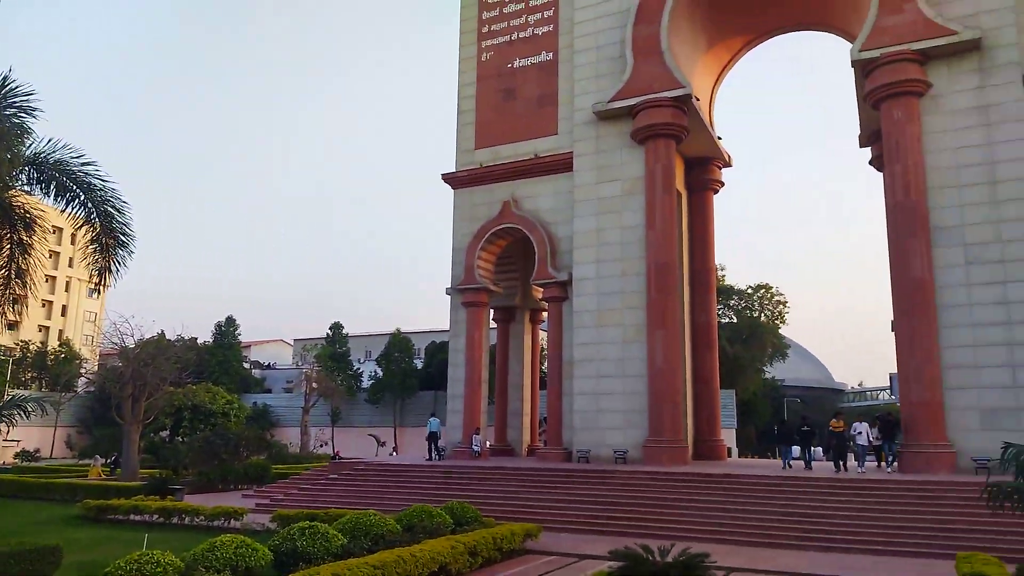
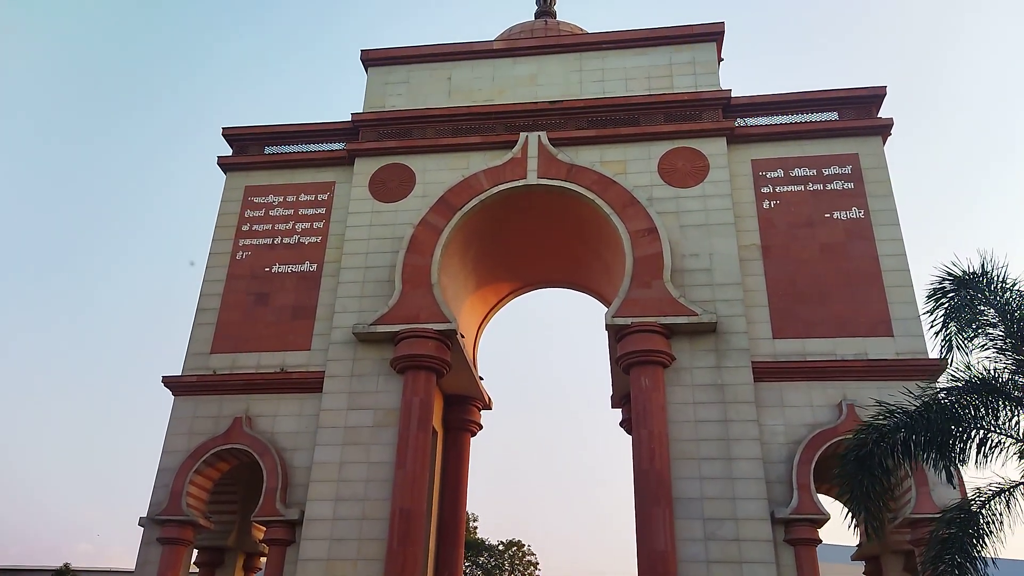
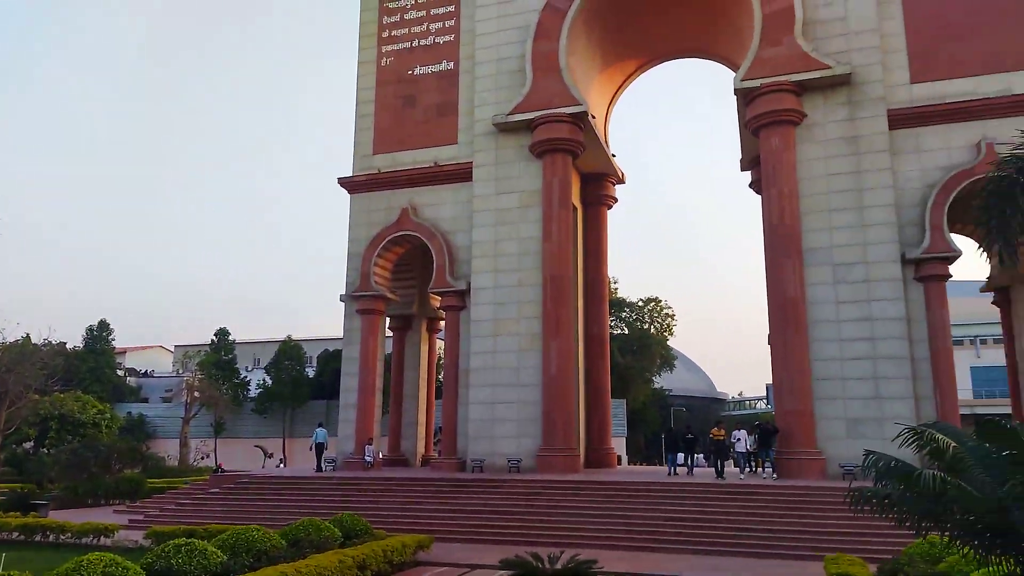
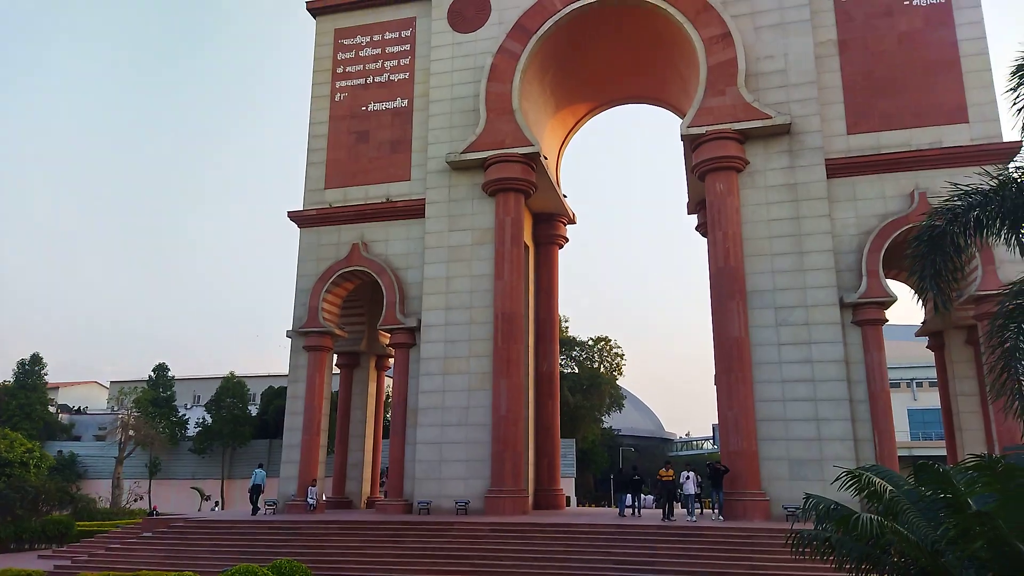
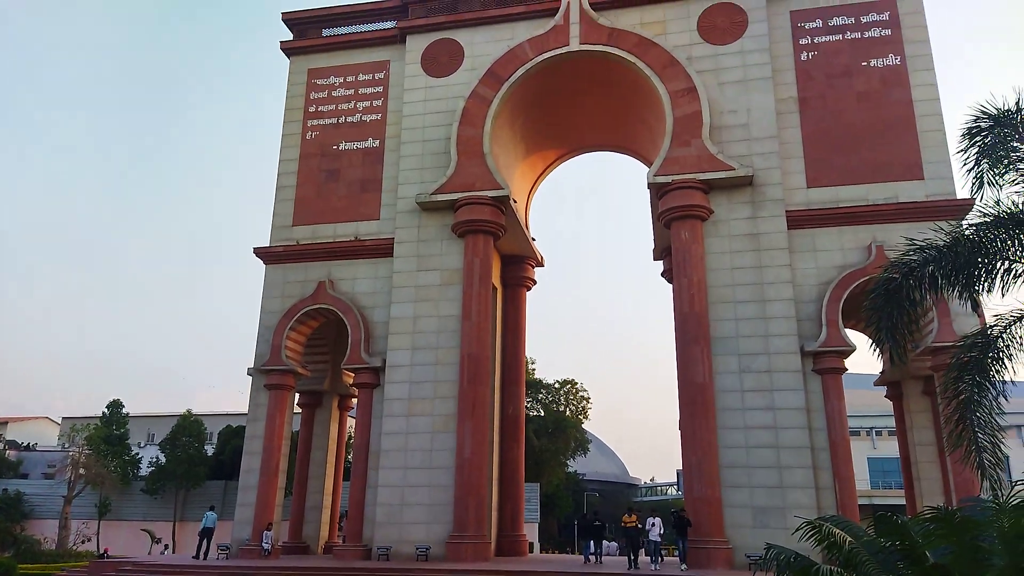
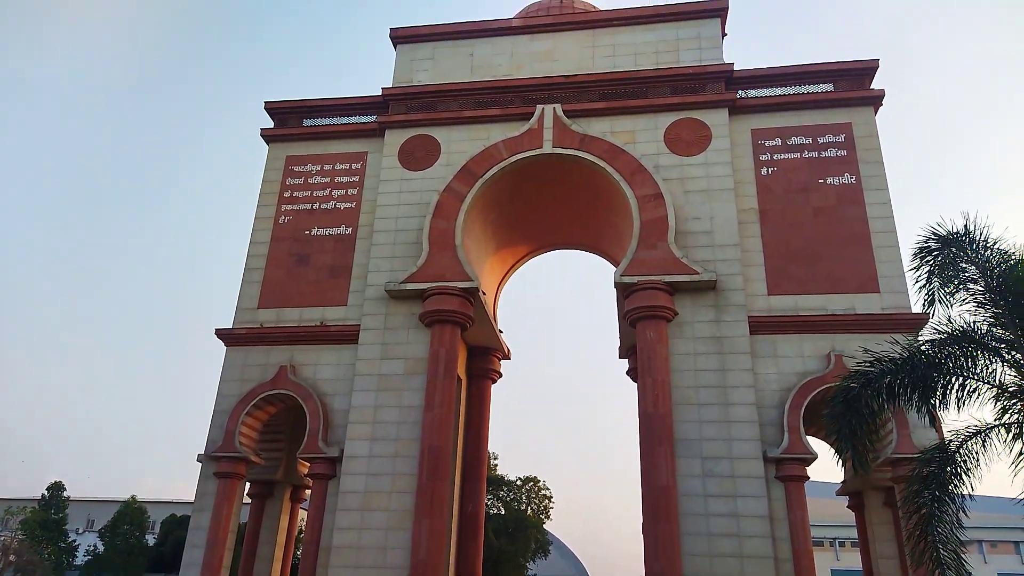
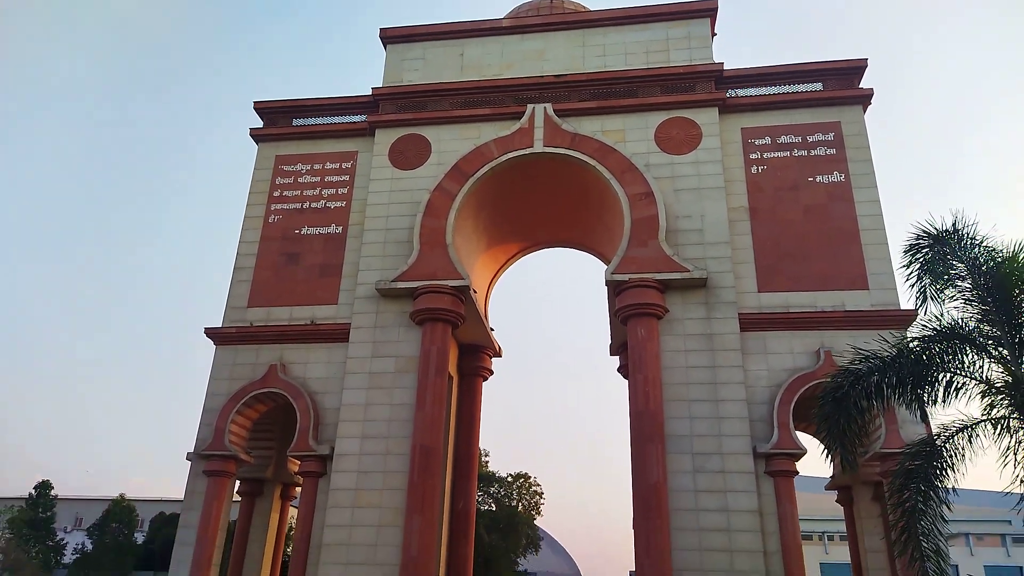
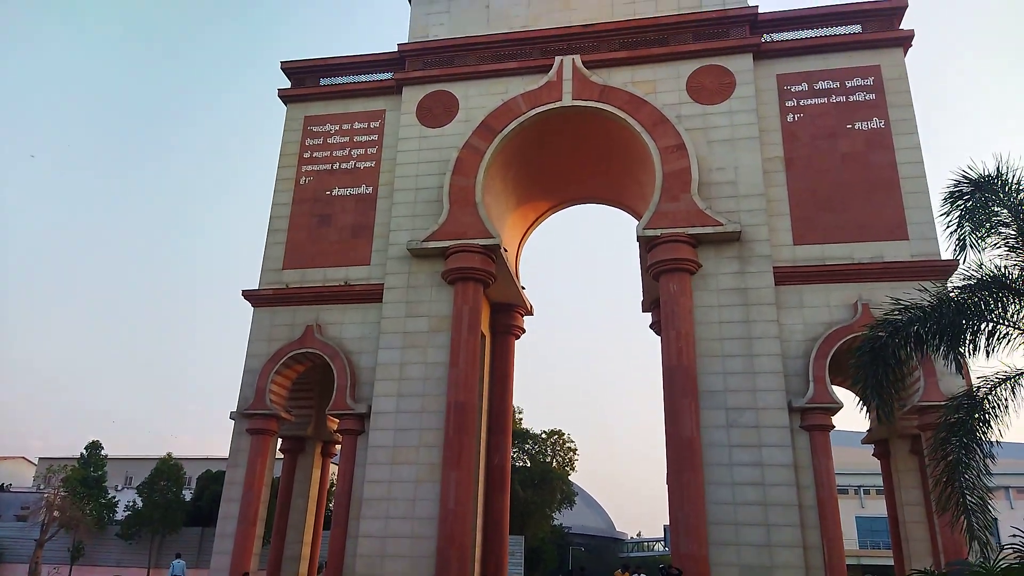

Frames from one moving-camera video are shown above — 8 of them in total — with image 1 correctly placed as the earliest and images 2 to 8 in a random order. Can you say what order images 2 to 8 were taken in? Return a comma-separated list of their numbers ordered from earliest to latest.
3, 4, 5, 8, 6, 2, 7
